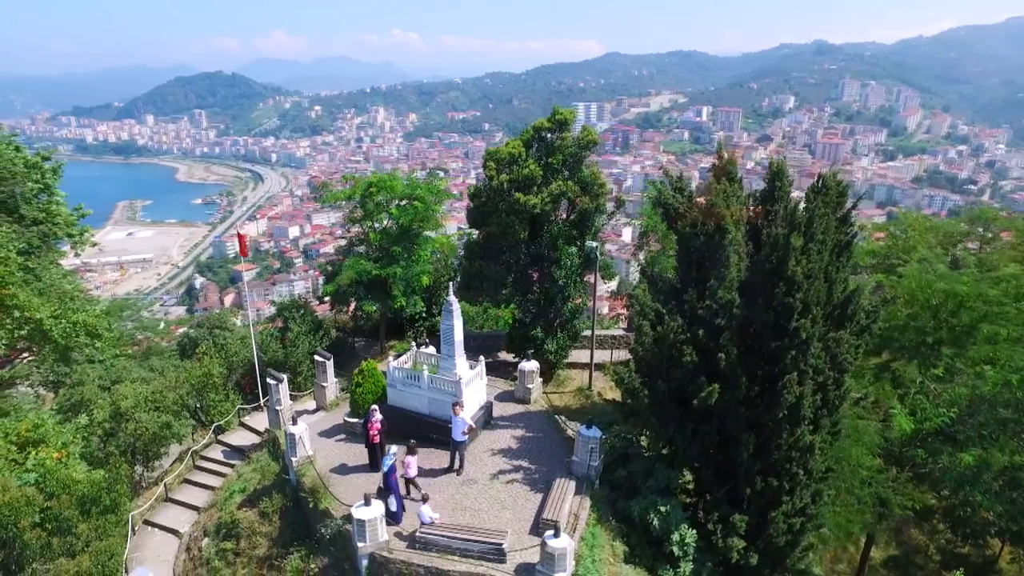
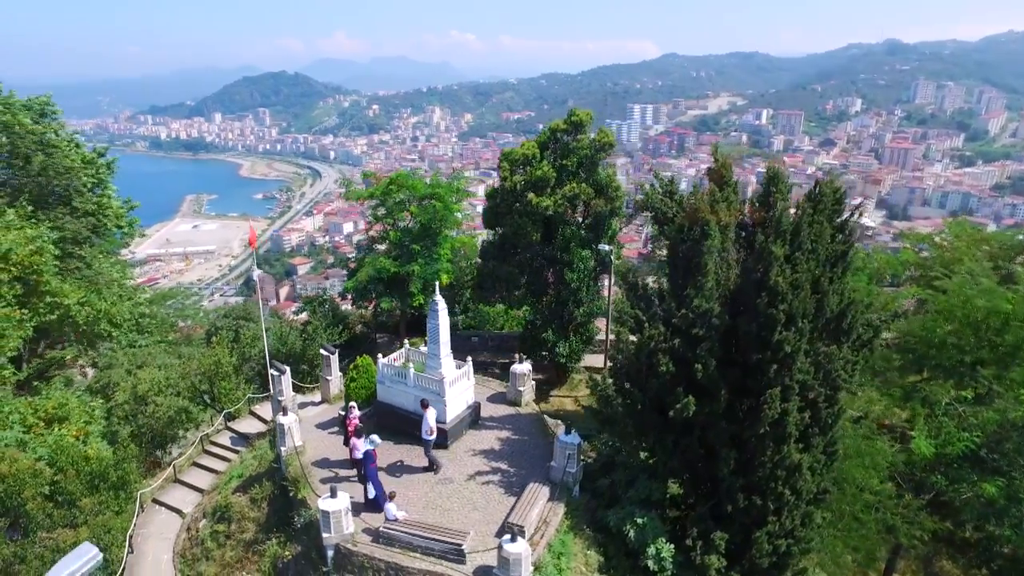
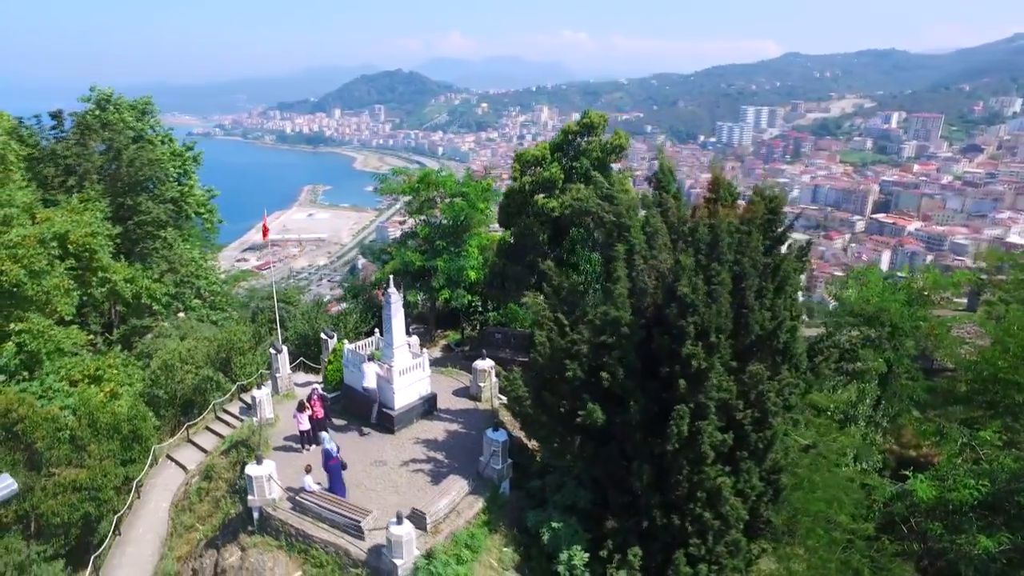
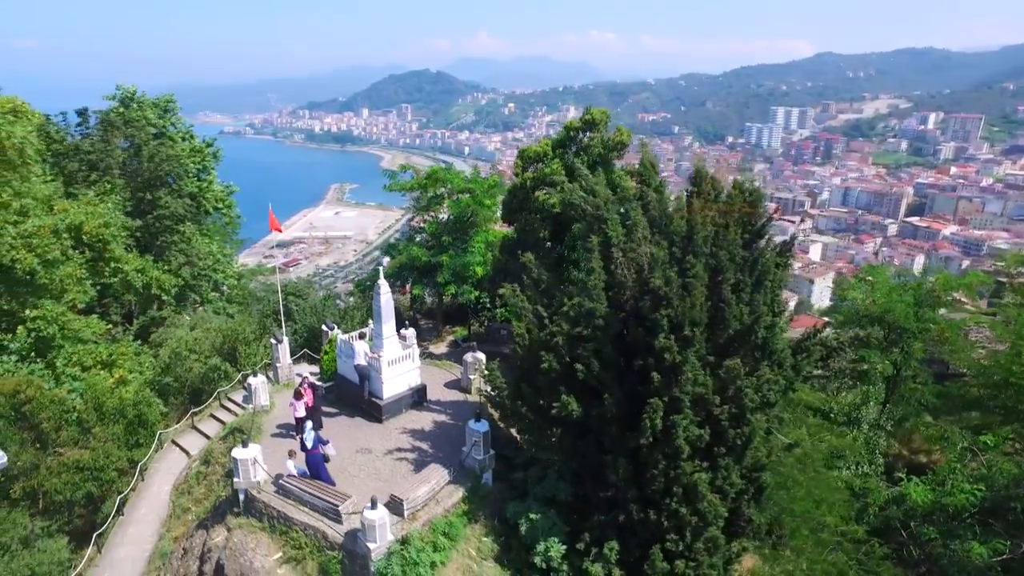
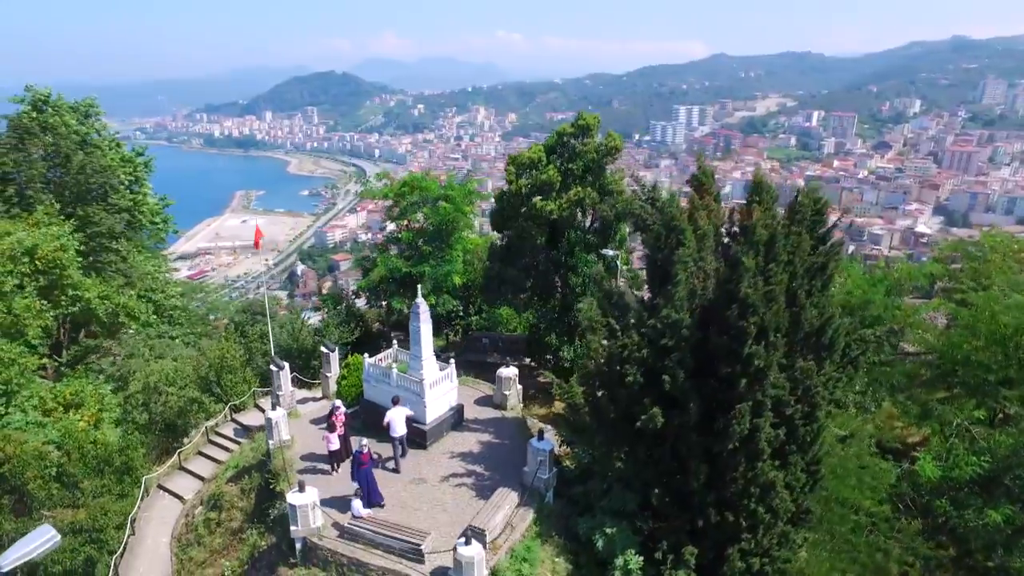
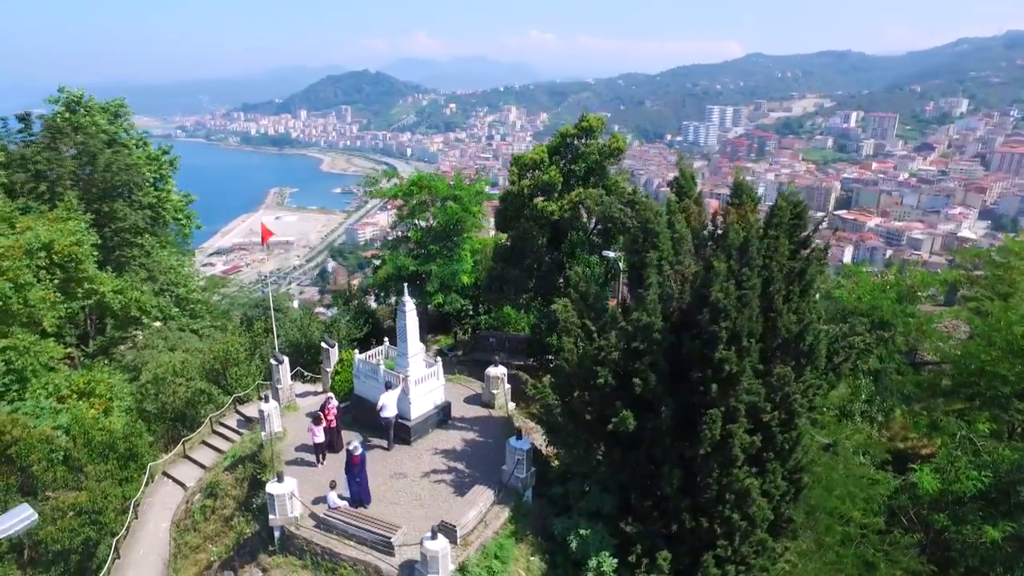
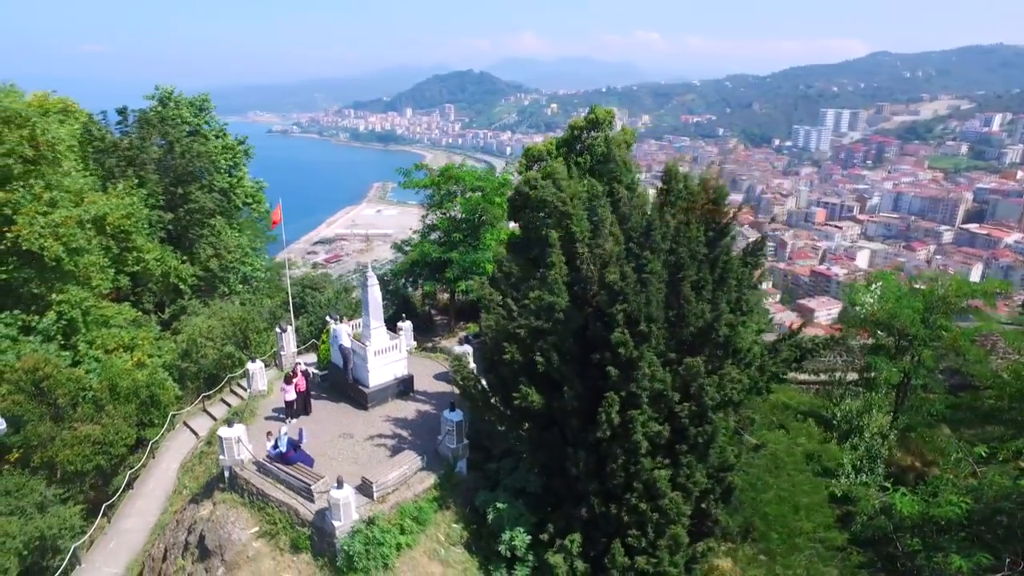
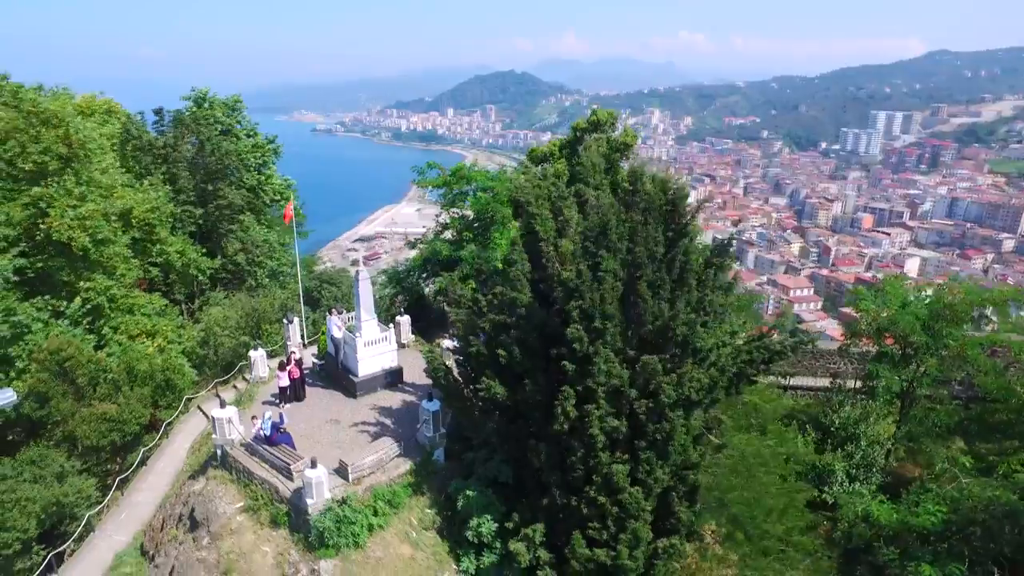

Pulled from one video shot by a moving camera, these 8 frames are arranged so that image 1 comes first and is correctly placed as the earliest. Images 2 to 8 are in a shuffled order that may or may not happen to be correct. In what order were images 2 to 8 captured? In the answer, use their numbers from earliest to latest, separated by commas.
2, 5, 6, 3, 4, 7, 8
